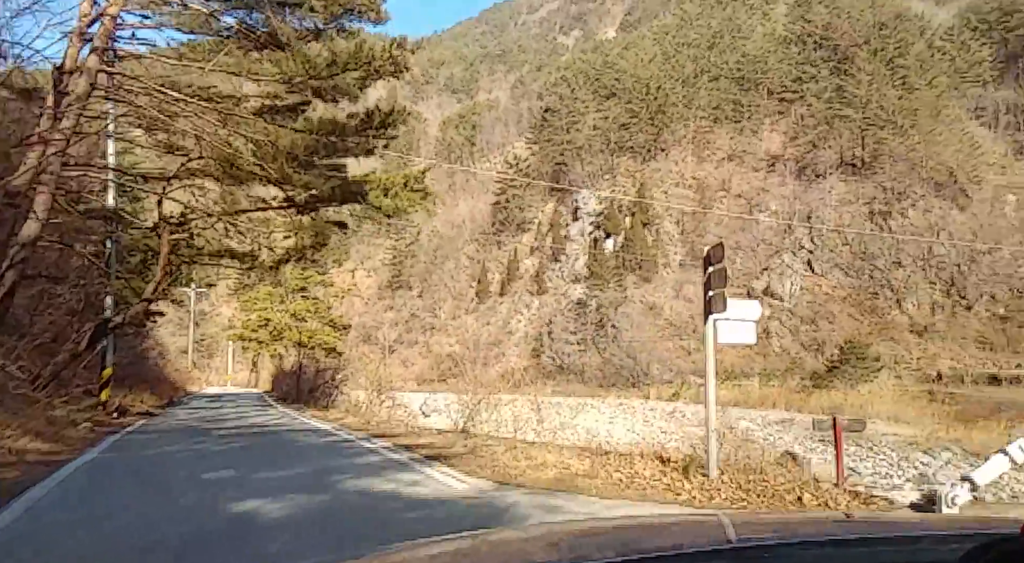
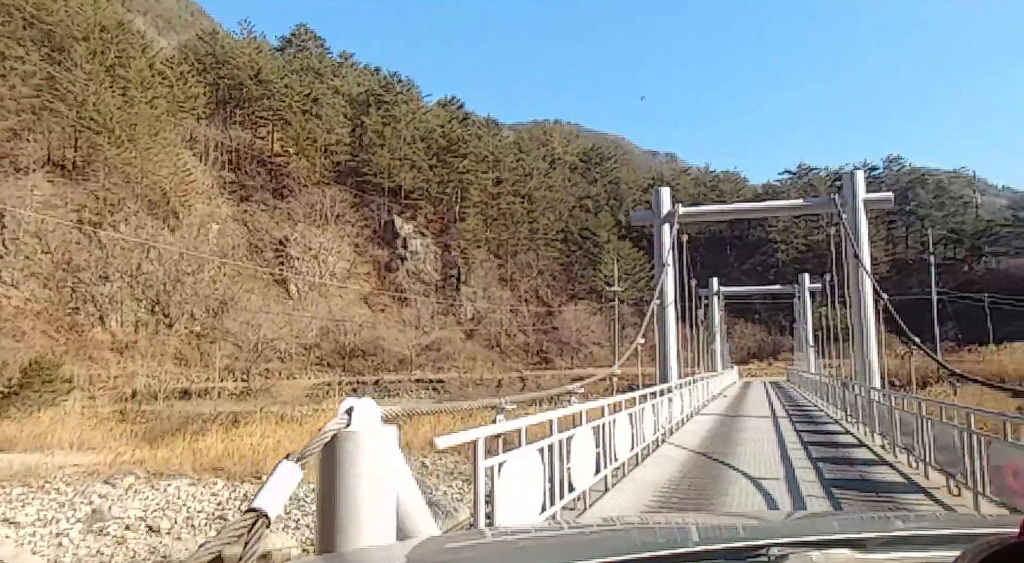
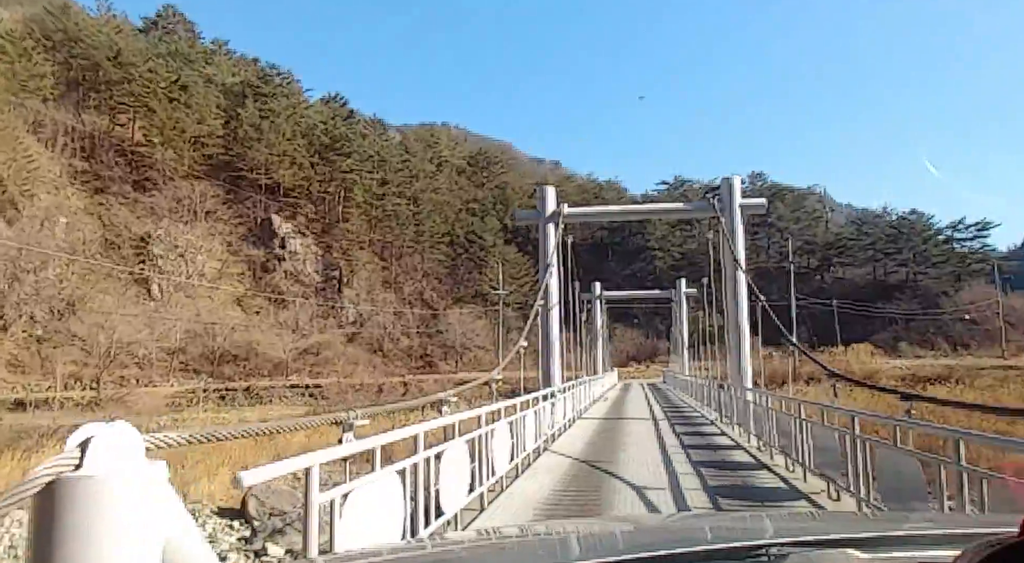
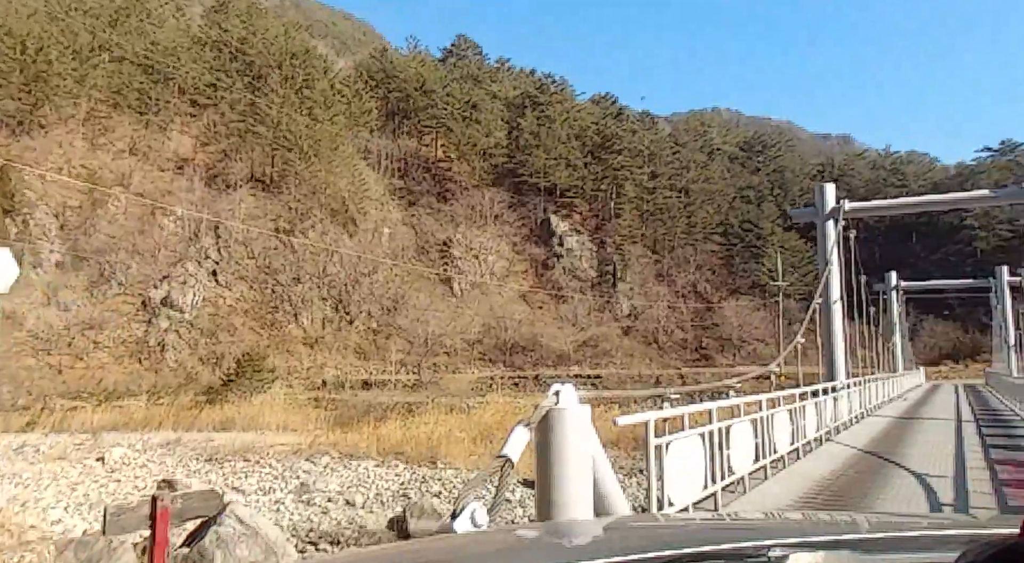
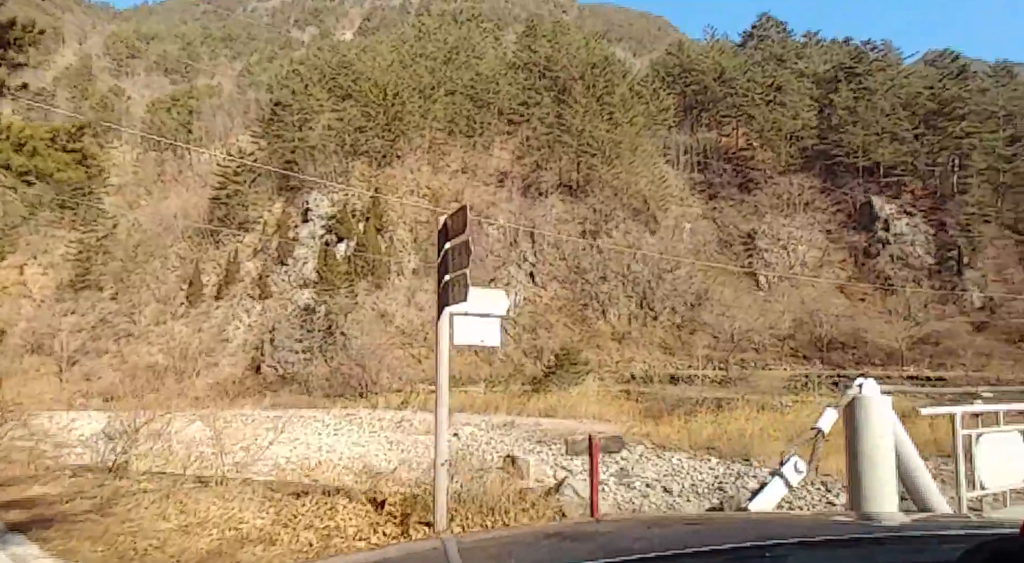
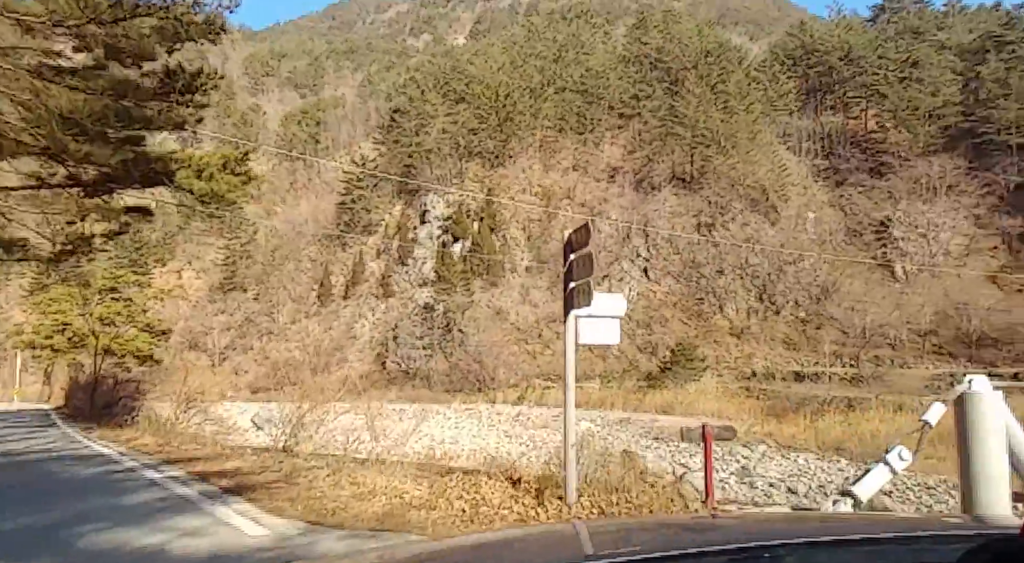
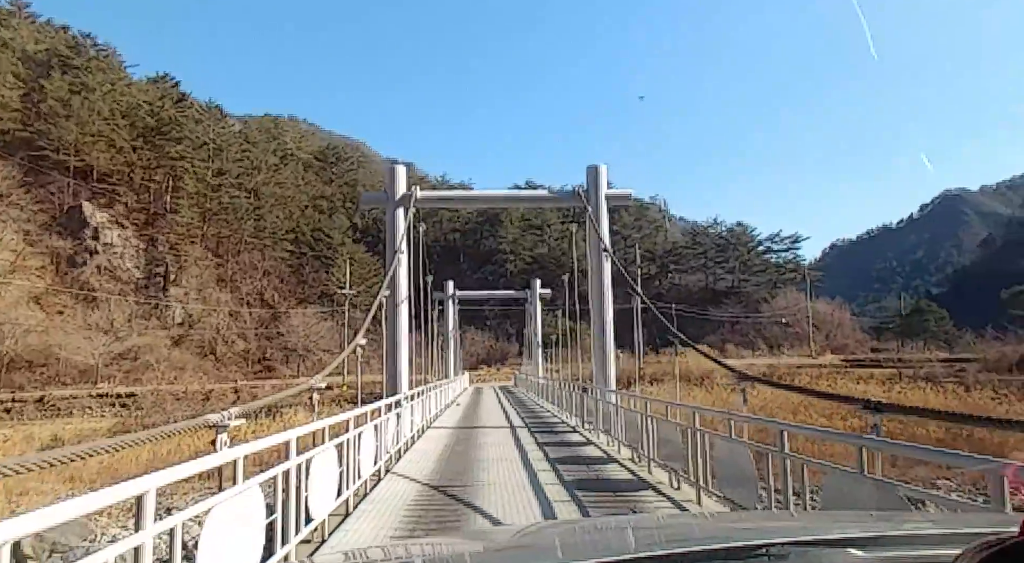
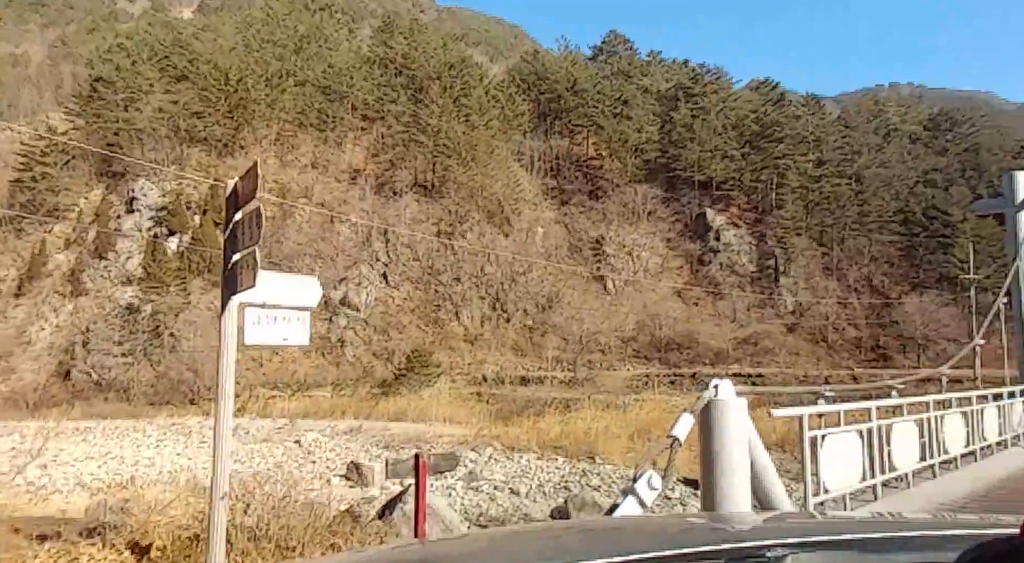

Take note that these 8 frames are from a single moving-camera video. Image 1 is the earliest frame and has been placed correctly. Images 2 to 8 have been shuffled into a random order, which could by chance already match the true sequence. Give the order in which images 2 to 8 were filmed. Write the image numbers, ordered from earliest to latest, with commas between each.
6, 5, 8, 4, 2, 3, 7
